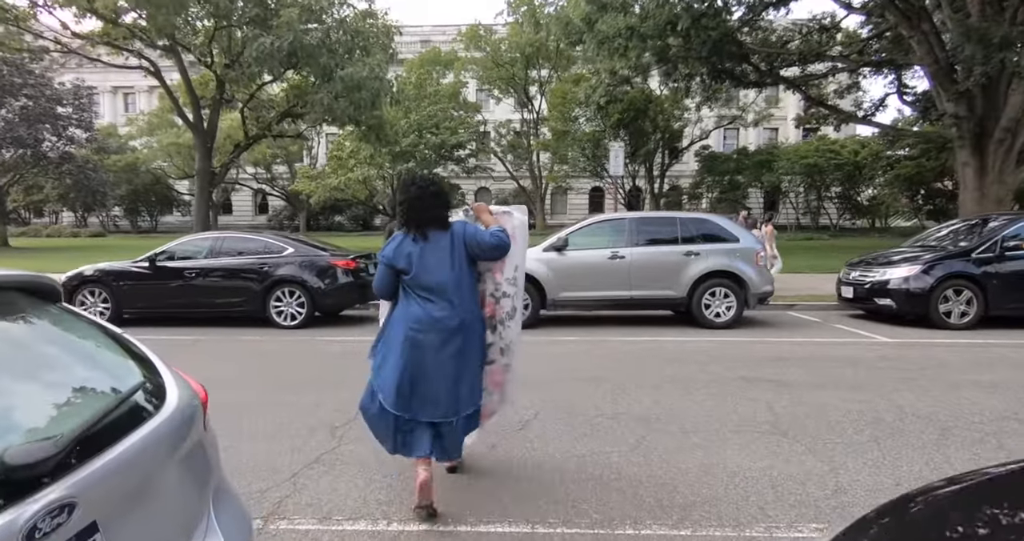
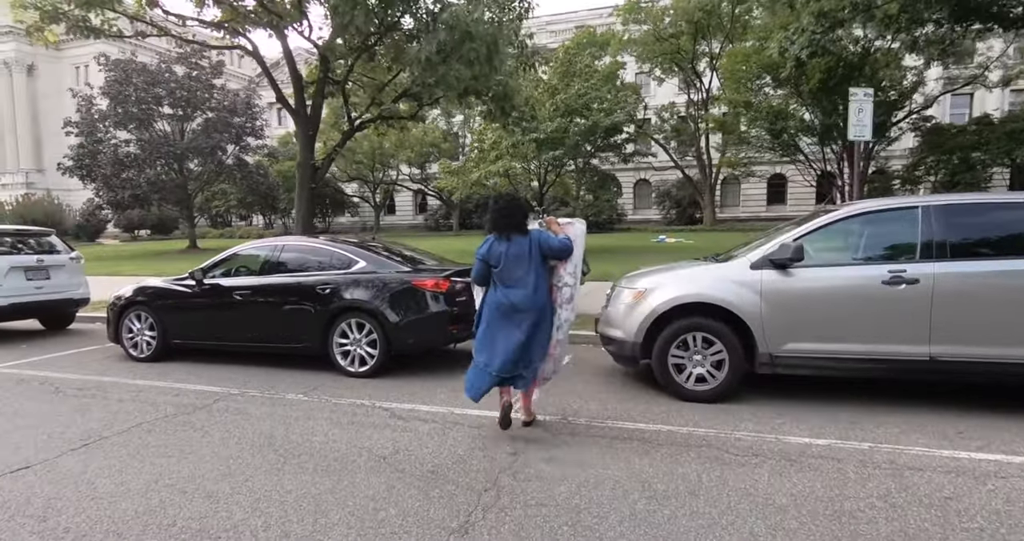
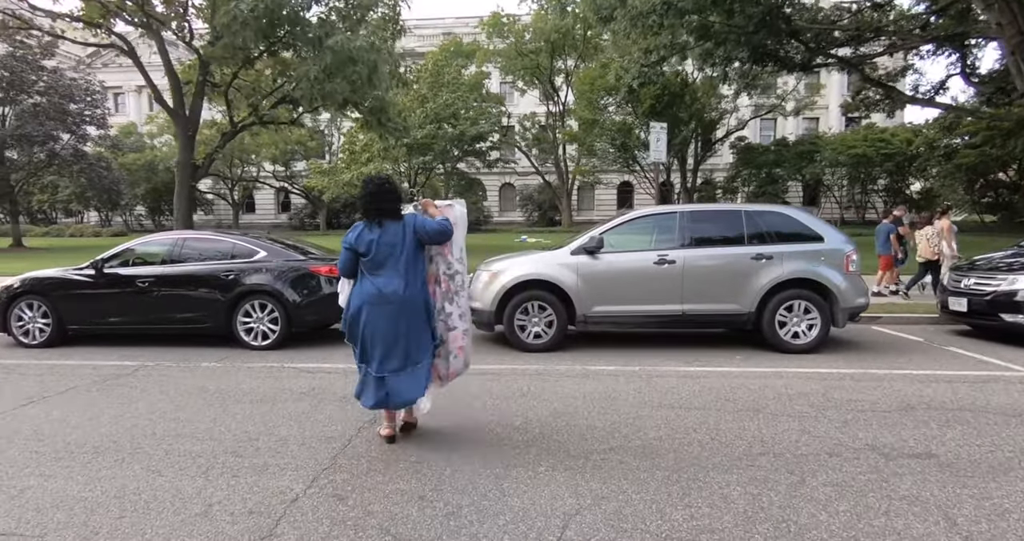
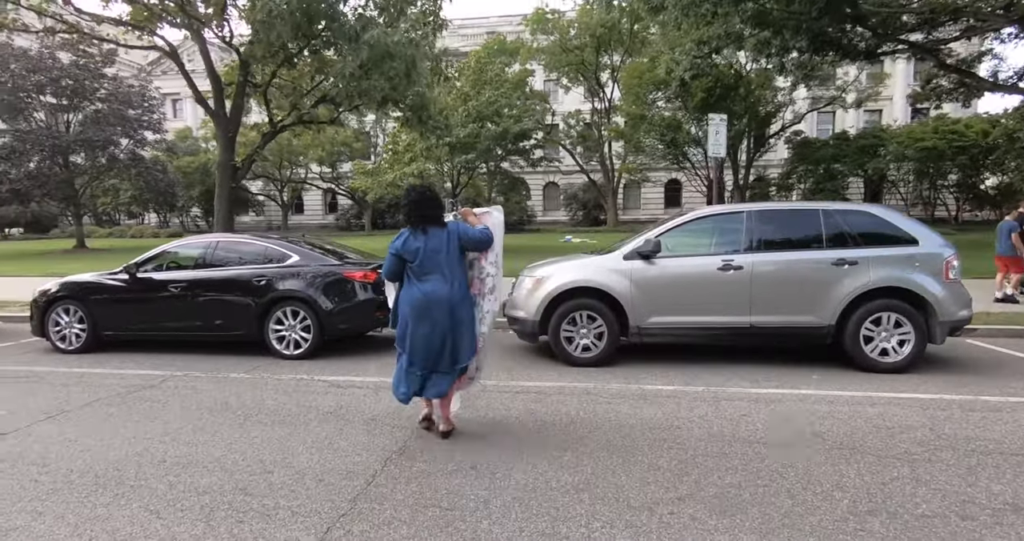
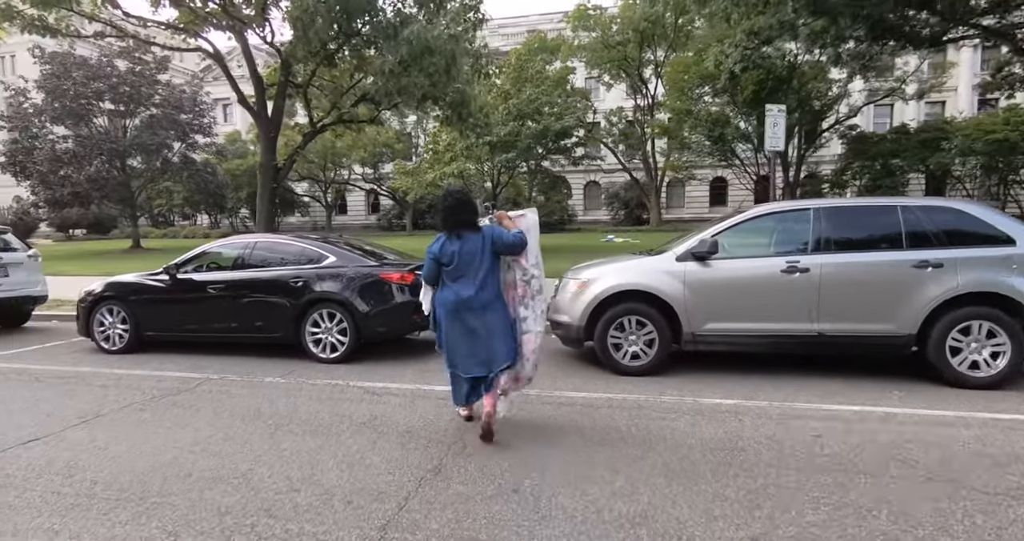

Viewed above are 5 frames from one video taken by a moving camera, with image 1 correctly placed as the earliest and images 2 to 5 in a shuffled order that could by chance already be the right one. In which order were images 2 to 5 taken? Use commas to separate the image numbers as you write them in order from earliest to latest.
3, 4, 5, 2
